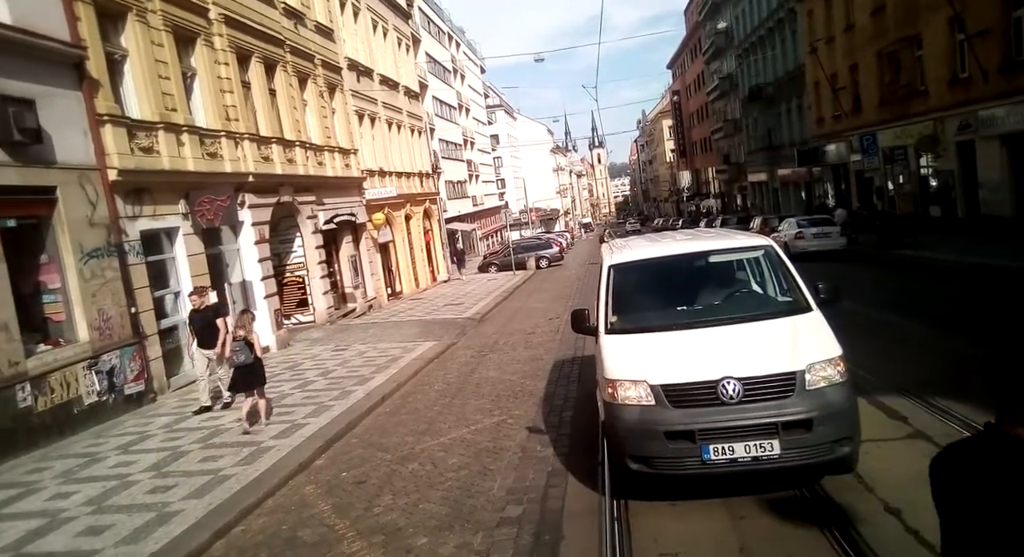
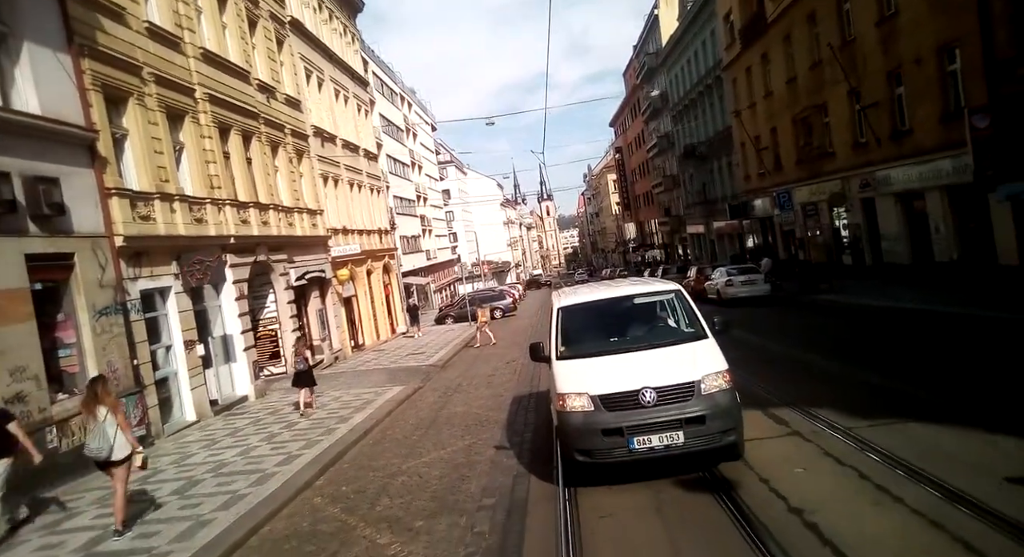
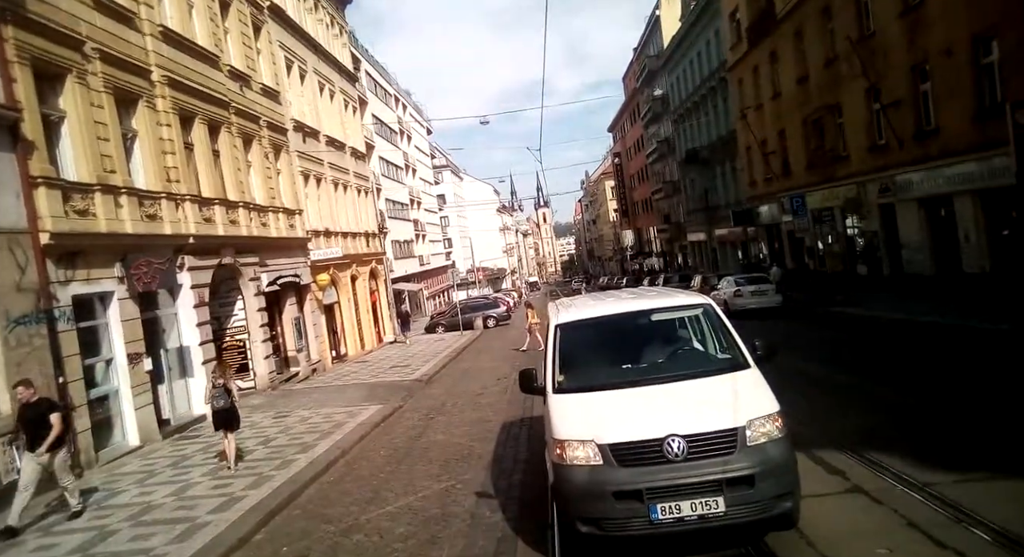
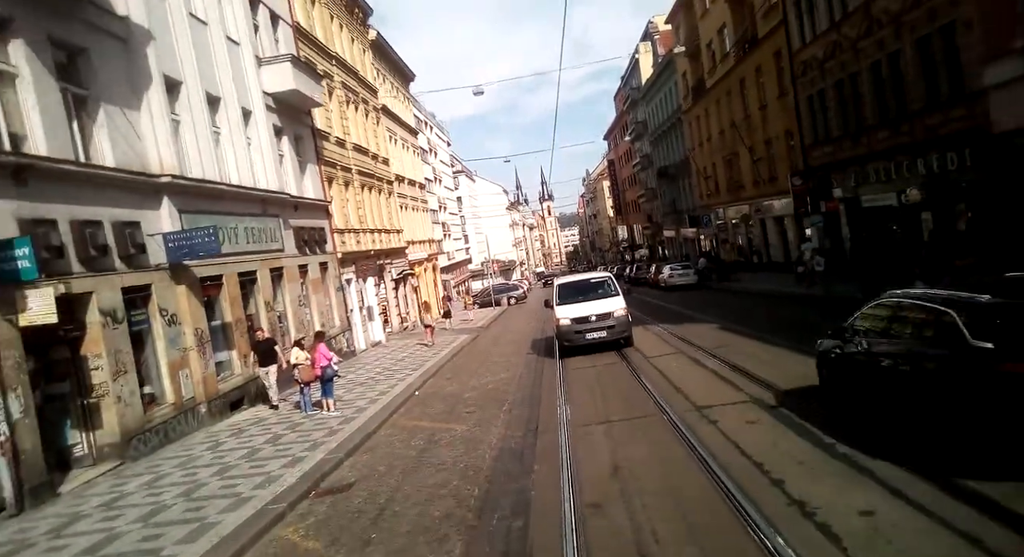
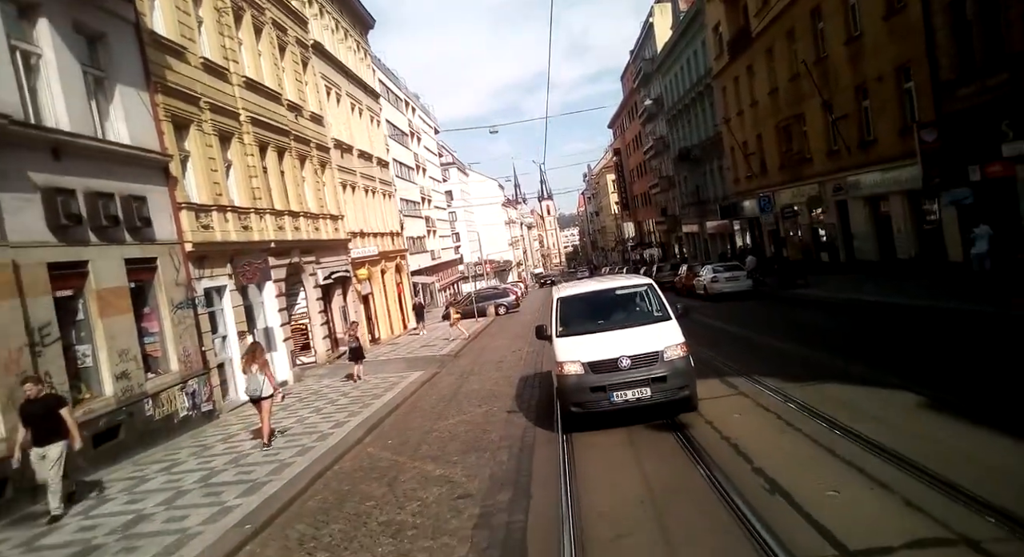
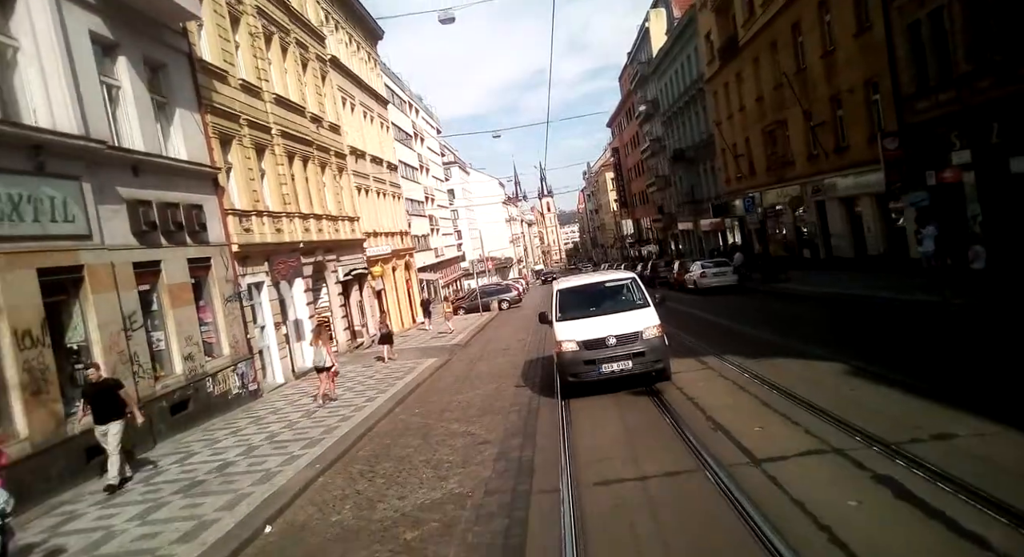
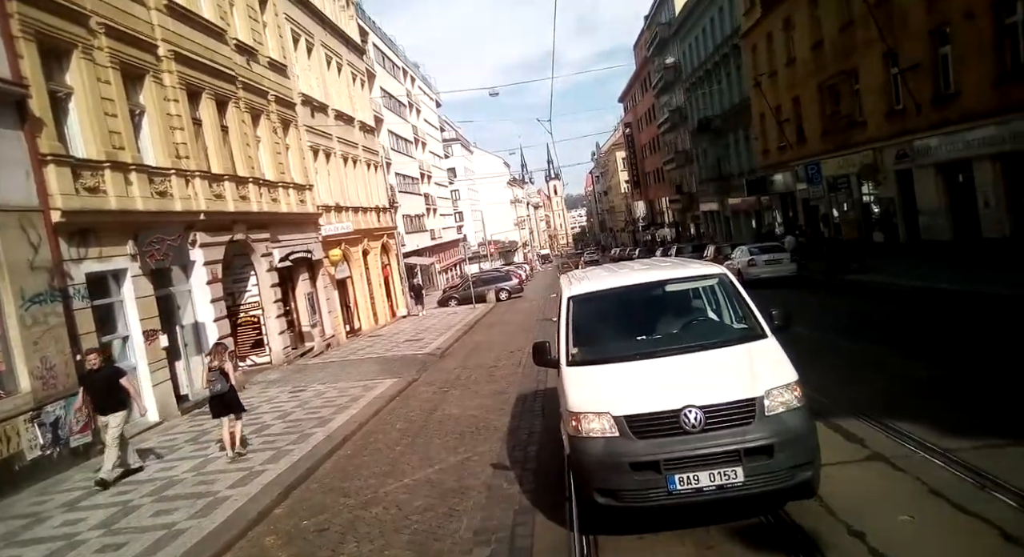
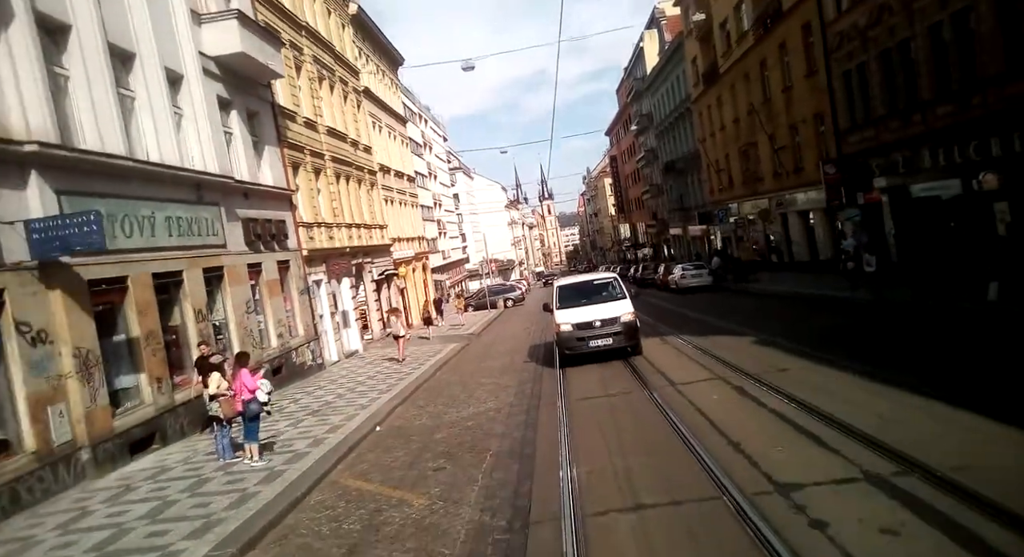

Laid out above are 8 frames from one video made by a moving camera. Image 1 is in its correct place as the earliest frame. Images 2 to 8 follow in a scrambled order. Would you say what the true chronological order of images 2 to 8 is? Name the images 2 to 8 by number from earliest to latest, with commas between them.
7, 3, 2, 5, 6, 8, 4
